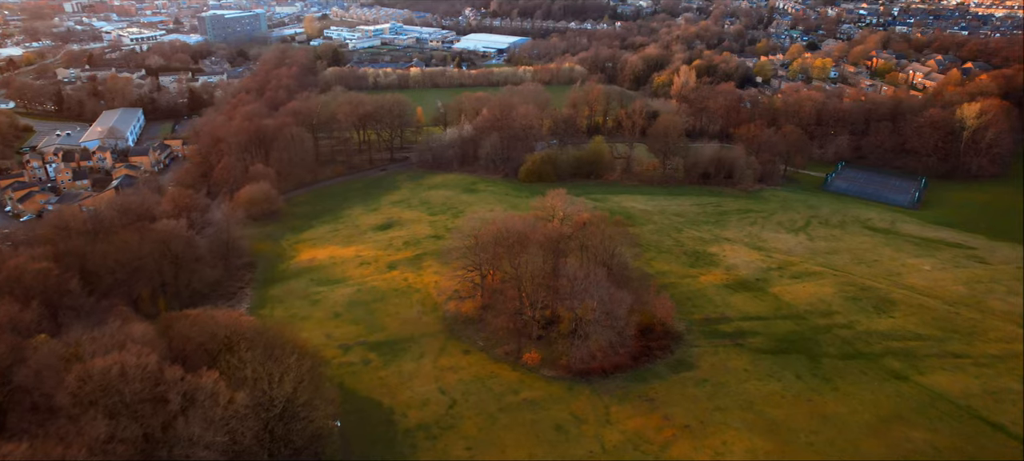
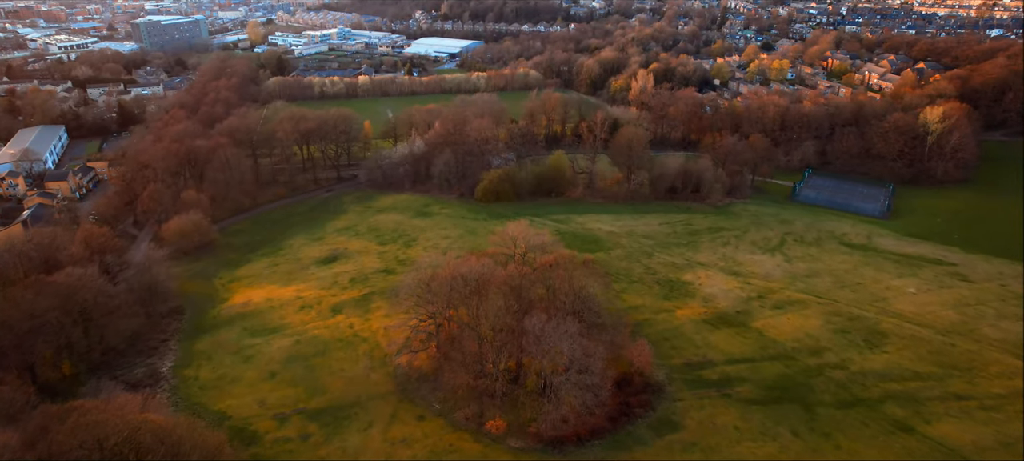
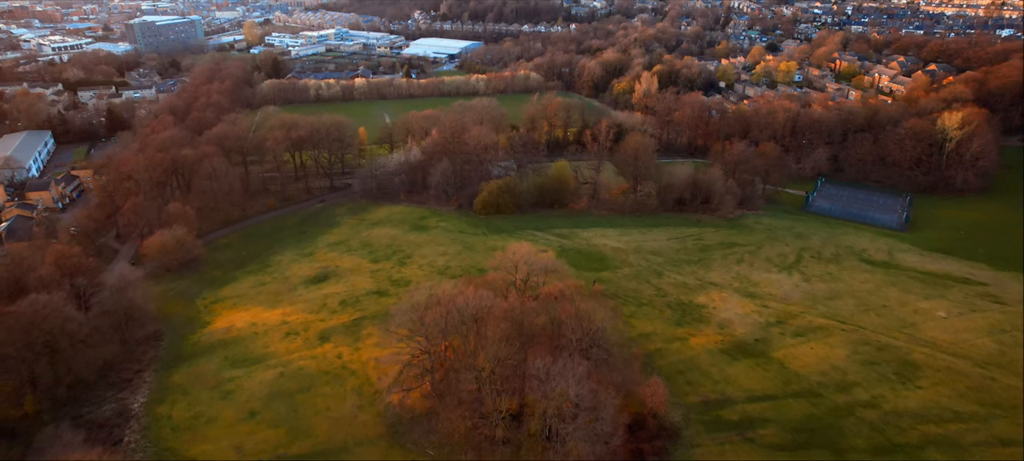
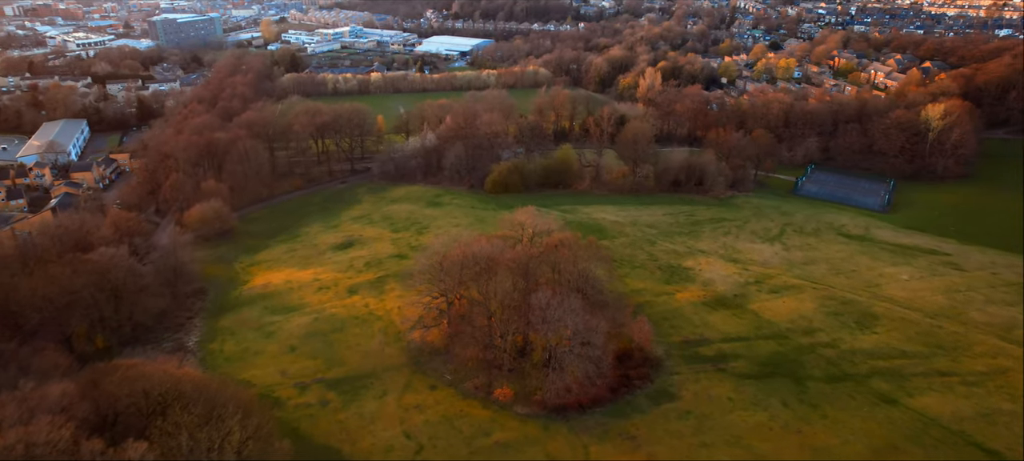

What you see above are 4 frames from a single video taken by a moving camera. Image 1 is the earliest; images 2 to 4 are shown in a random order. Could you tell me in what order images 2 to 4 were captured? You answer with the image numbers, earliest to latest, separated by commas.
4, 2, 3
